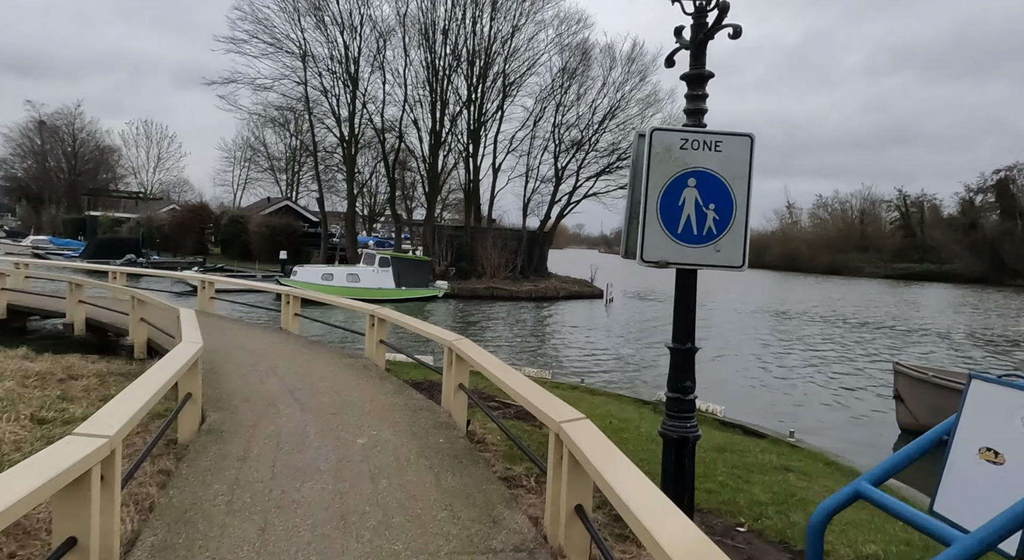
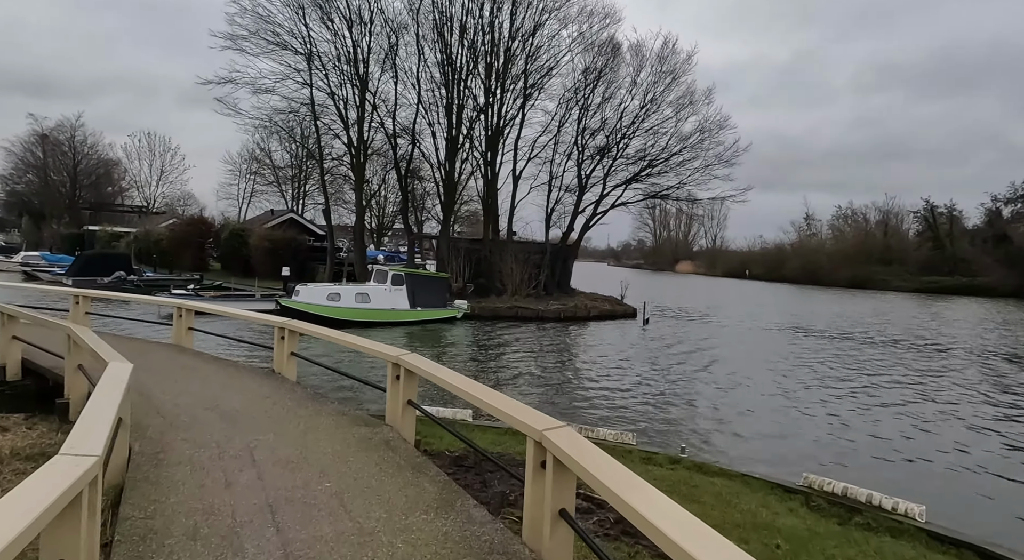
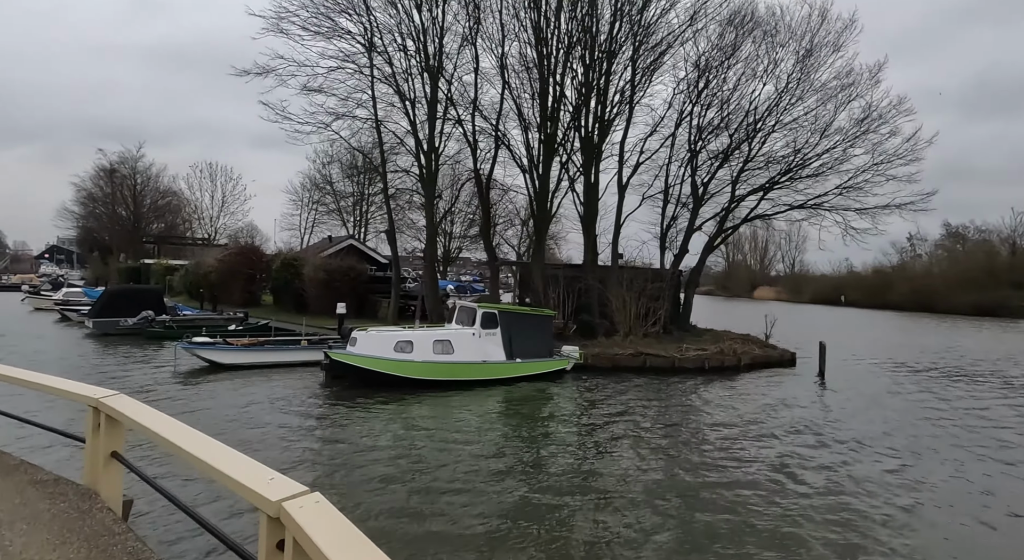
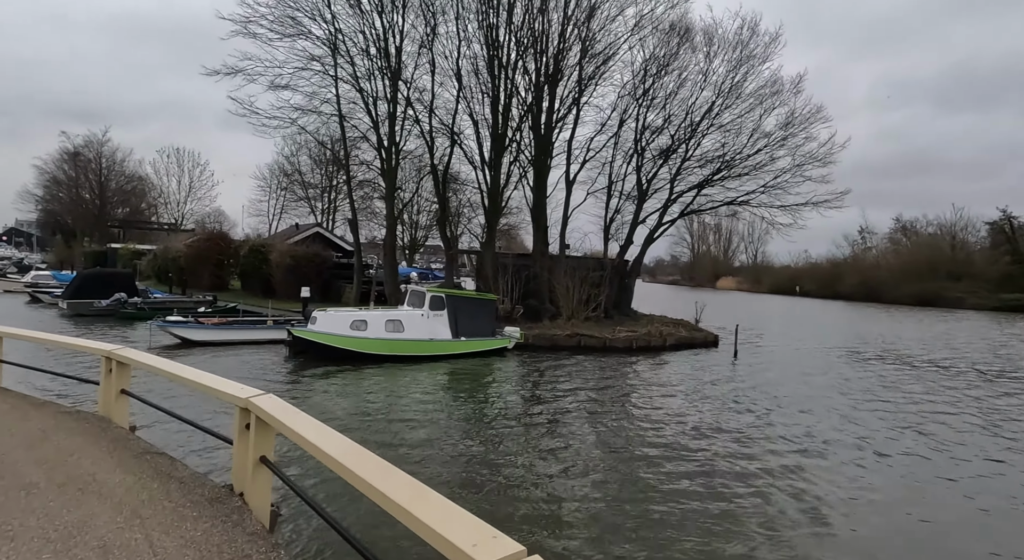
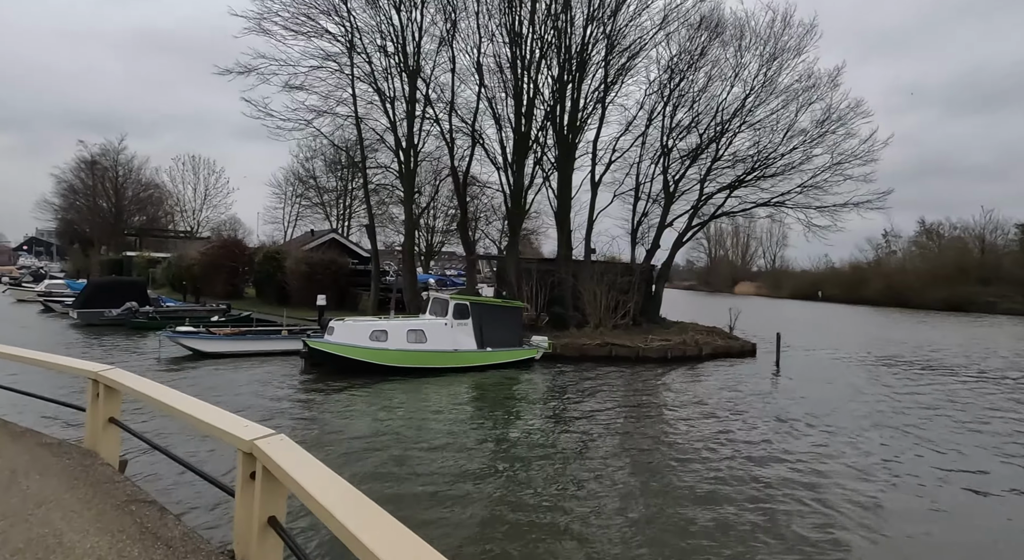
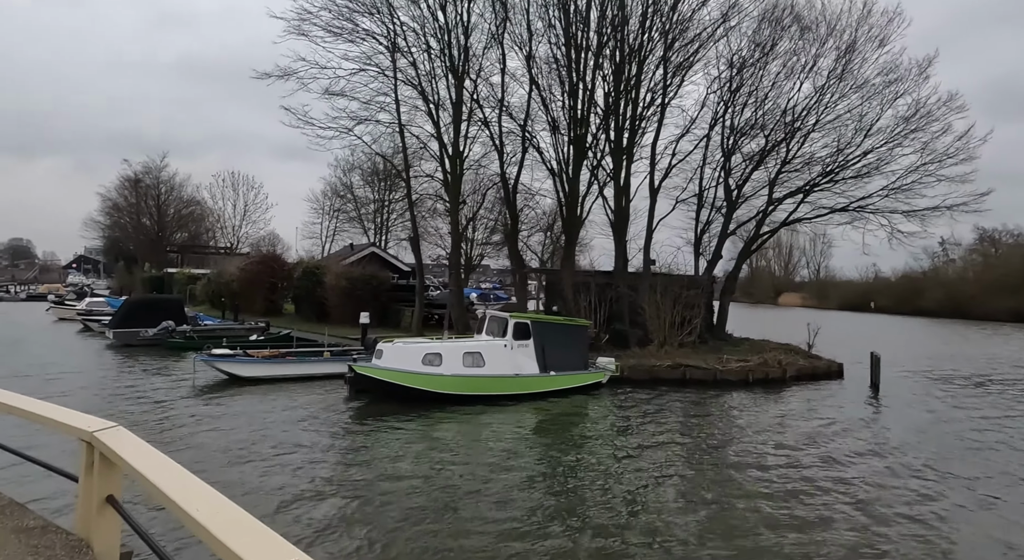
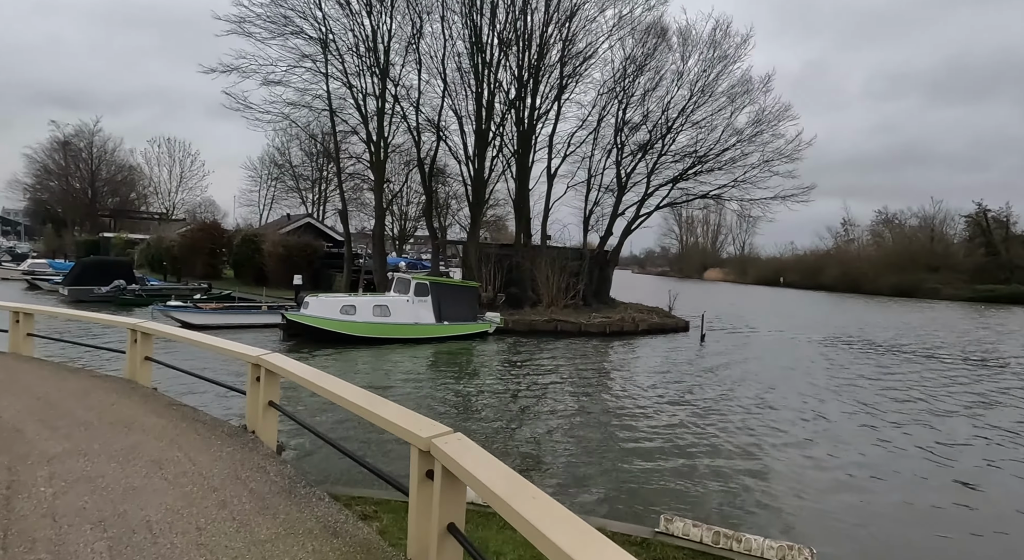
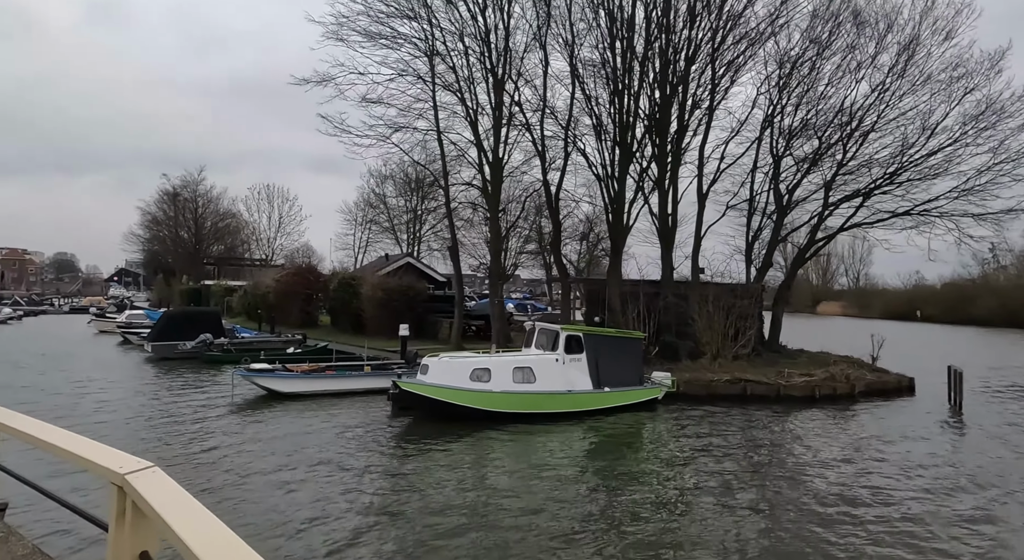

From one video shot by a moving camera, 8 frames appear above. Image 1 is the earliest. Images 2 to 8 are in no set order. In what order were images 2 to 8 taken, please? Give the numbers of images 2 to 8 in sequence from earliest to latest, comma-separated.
2, 7, 4, 5, 3, 6, 8
